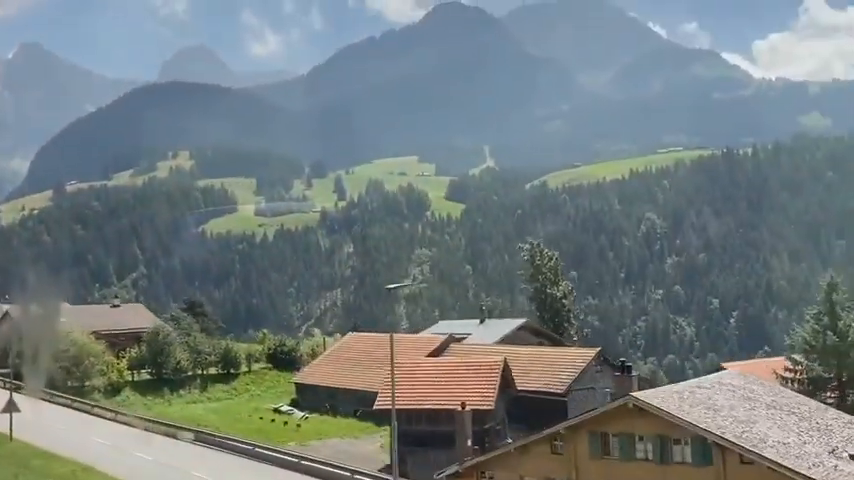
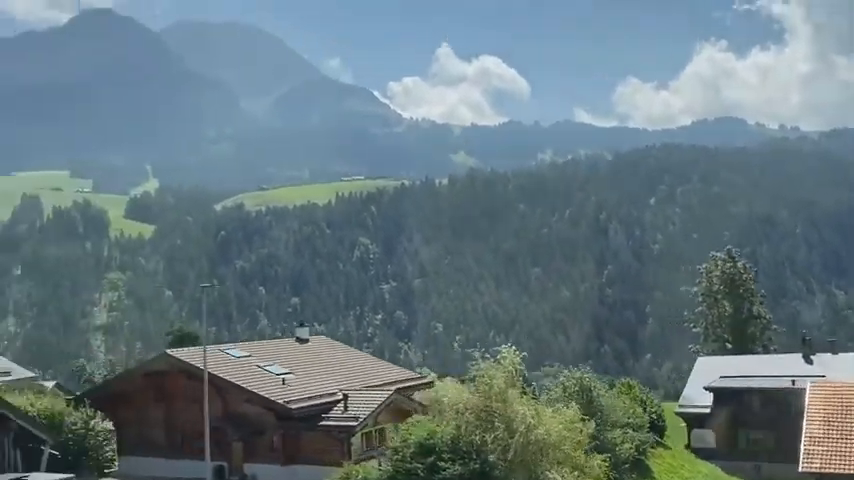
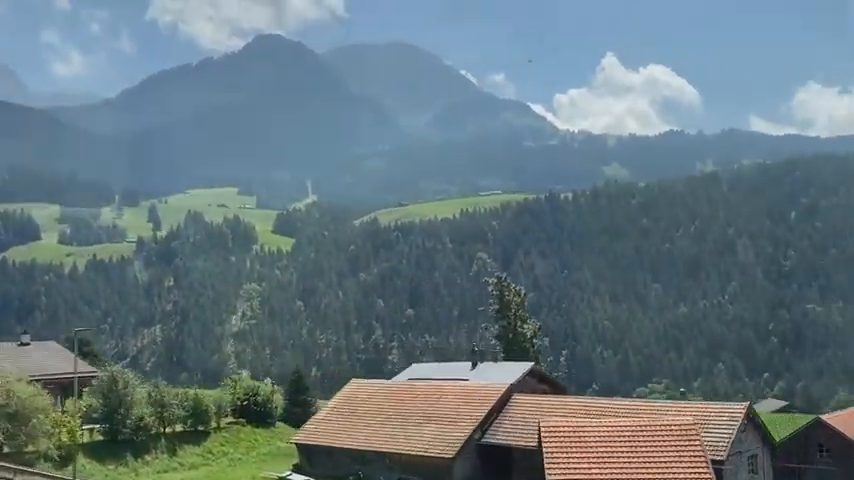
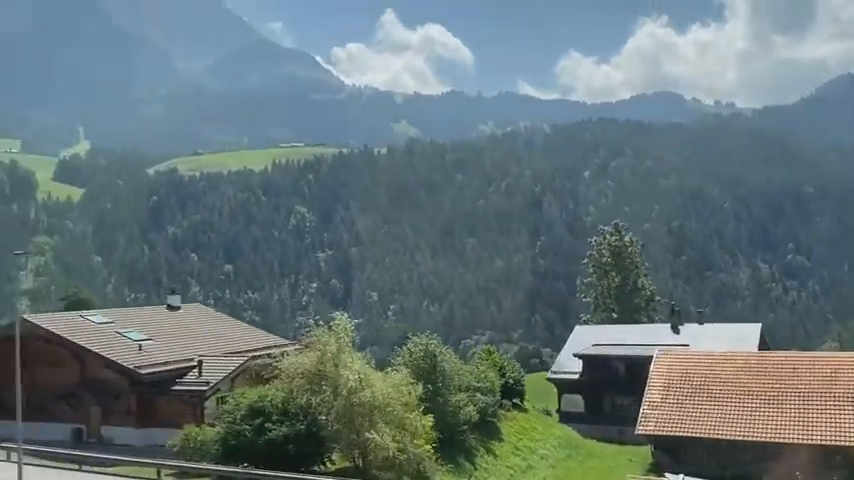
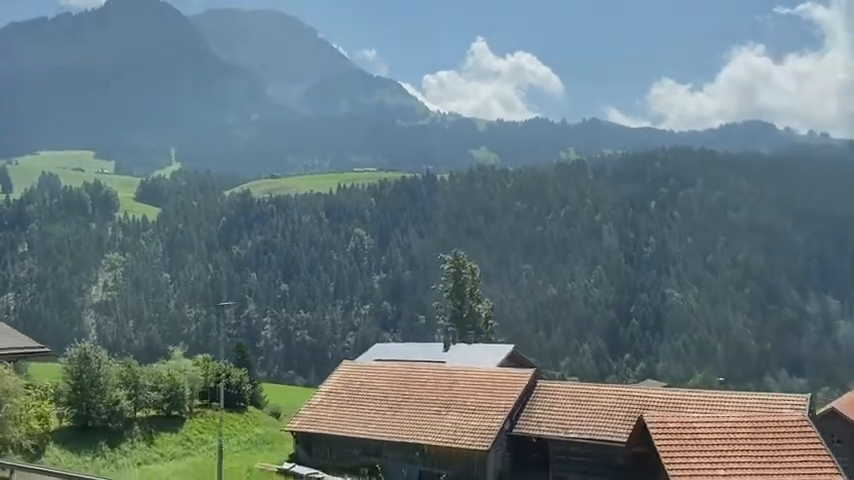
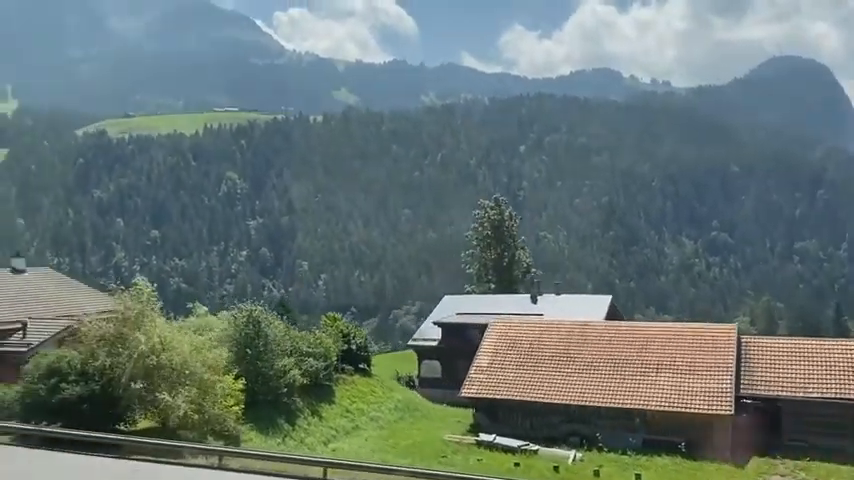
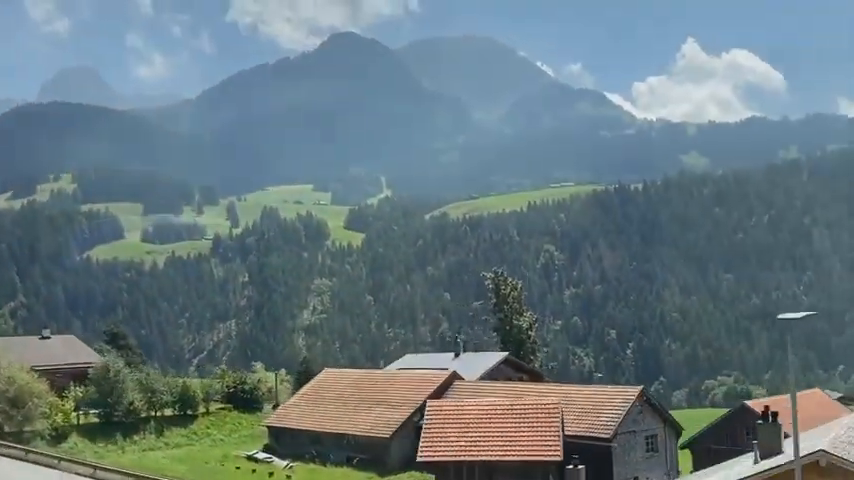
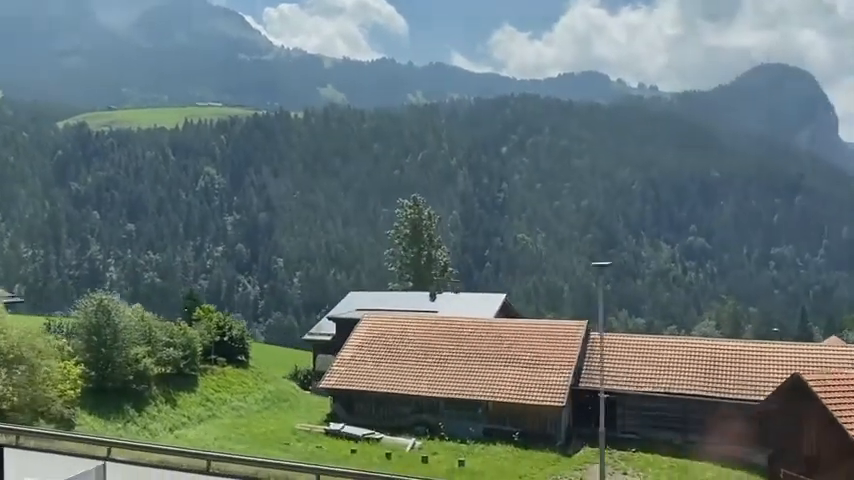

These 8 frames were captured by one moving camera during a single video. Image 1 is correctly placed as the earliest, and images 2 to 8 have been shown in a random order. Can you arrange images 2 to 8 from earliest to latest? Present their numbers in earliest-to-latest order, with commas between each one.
7, 3, 5, 8, 6, 4, 2
